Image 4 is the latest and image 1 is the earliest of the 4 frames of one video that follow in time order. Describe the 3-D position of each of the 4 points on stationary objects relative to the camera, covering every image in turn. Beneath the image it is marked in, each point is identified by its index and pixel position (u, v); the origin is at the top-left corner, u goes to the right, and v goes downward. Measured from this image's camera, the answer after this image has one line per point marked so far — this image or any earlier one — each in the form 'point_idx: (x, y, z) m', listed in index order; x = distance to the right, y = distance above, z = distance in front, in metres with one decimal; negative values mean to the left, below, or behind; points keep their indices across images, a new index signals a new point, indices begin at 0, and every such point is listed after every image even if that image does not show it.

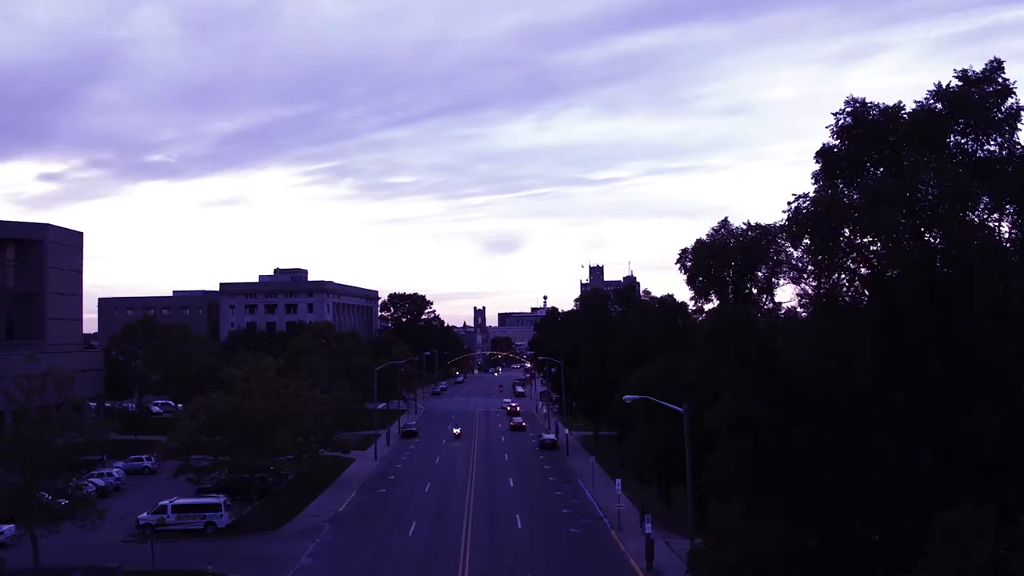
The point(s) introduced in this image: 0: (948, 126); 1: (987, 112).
0: (+8.7, +3.3, +19.8) m
1: (+9.4, +3.5, +19.5) m
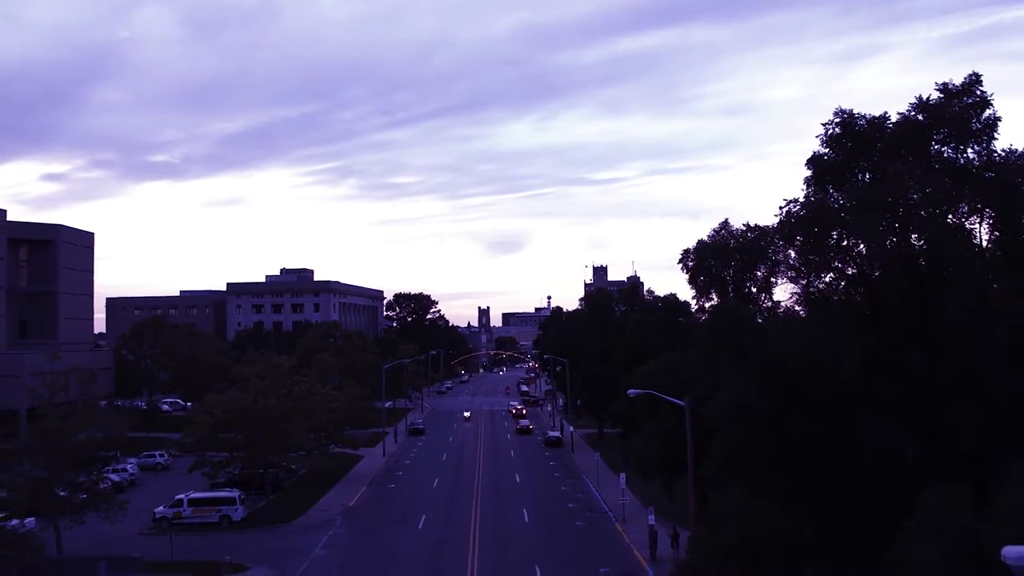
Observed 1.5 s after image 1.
0: (+9.0, +3.3, +21.2) m
1: (+9.7, +3.5, +21.0) m
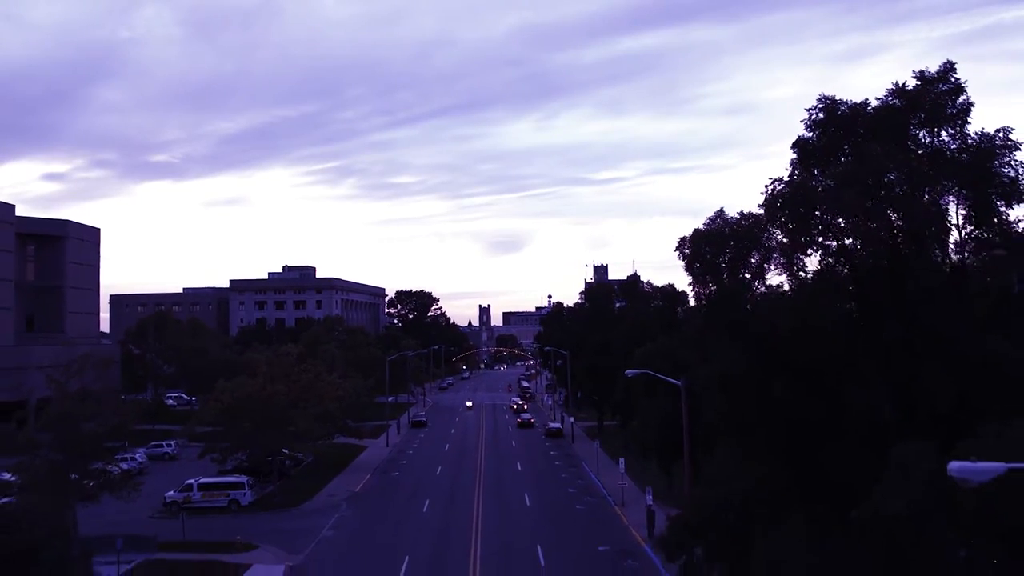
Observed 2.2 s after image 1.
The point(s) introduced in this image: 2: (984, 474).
0: (+9.1, +3.9, +22.6) m
1: (+9.8, +4.1, +22.4) m
2: (+5.1, -2.0, +10.6) m
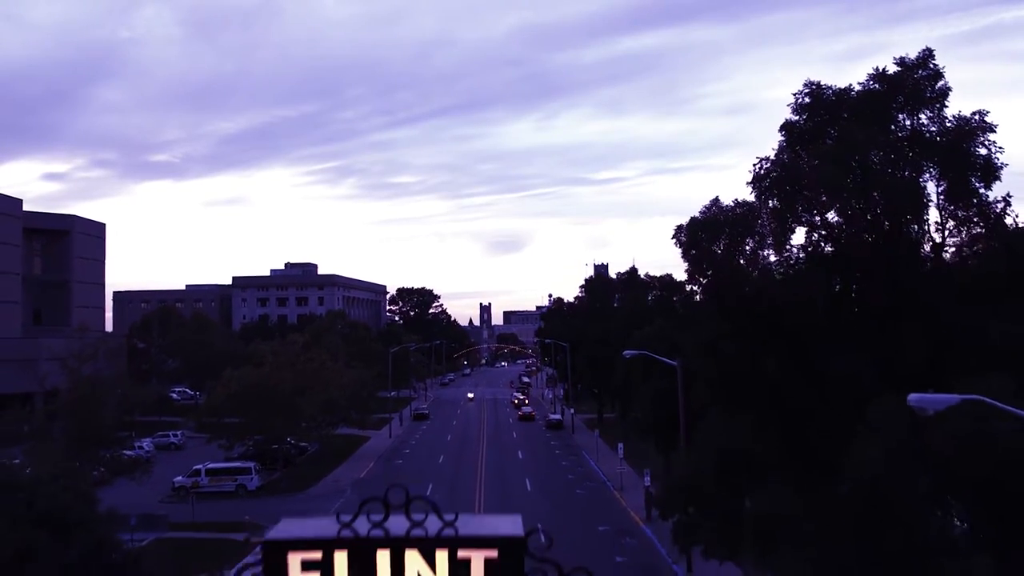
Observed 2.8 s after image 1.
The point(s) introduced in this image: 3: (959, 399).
0: (+9.2, +4.5, +23.9) m
1: (+9.8, +4.7, +23.7) m
2: (+5.1, -1.4, +11.9) m
3: (+5.5, -1.4, +12.1) m
